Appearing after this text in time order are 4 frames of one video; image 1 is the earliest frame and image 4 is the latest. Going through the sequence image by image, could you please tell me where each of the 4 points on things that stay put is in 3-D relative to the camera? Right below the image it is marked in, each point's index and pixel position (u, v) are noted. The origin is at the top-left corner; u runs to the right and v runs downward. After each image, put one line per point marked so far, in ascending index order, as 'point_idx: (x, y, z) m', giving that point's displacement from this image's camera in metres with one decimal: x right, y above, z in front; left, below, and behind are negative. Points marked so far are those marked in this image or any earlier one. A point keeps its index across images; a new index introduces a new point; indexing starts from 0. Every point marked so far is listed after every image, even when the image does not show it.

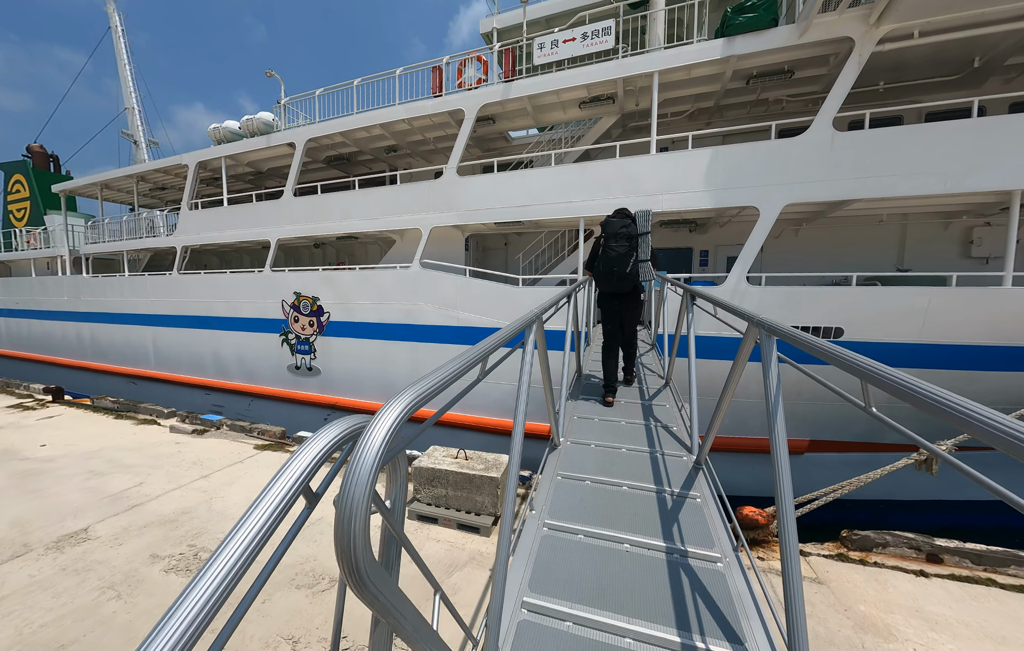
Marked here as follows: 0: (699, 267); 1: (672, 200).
0: (+3.5, +1.1, +6.8) m
1: (+2.2, +1.7, +5.0) m
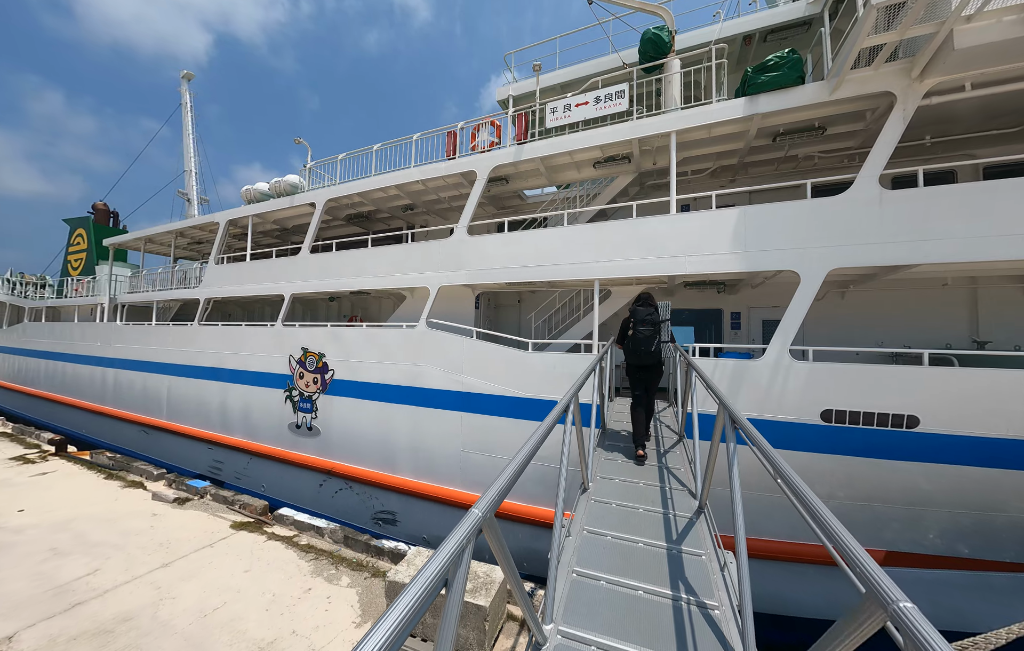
0: (+3.6, -0.1, +6.1) m
1: (+2.3, +0.8, +4.5) m
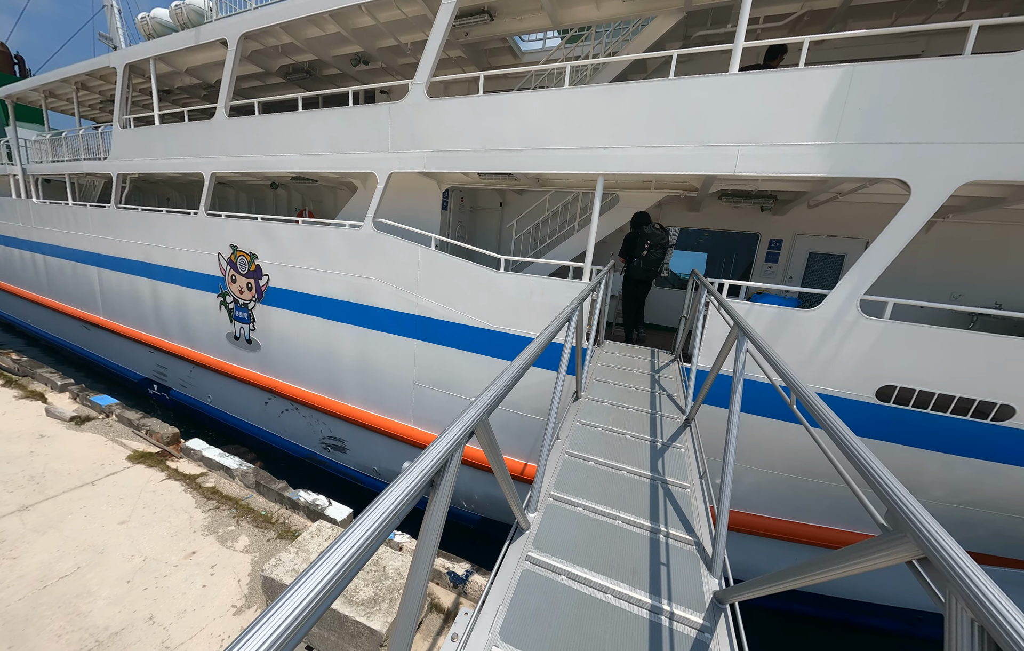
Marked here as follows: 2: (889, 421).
0: (+3.3, +0.8, +4.8) m
1: (+2.0, +1.4, +3.0) m
2: (+3.1, -0.8, +3.0) m
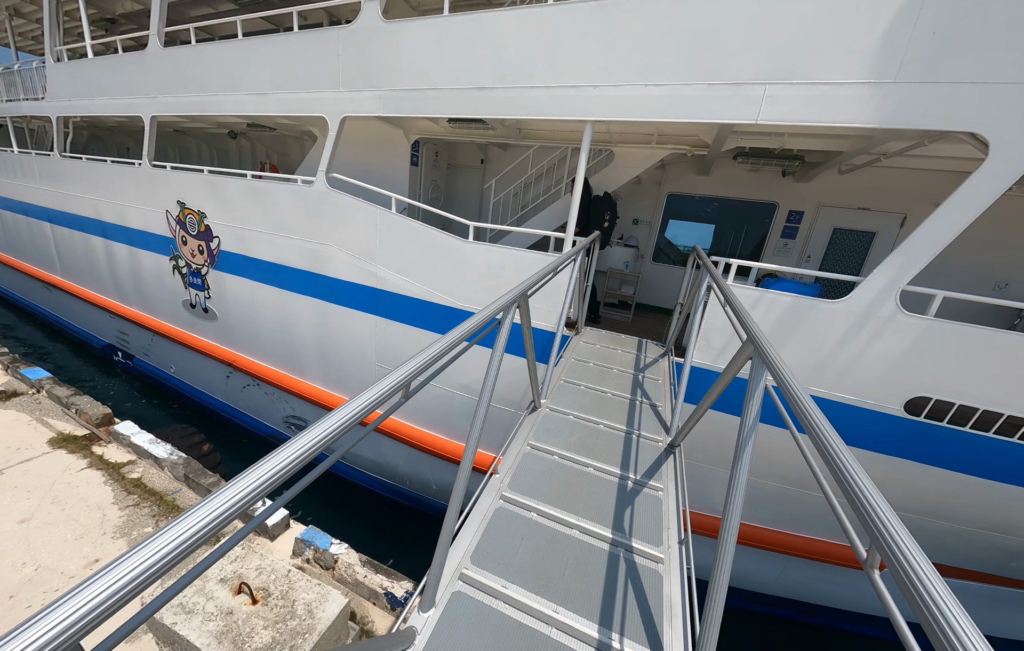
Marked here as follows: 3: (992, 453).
0: (+3.0, +1.0, +4.2) m
1: (+1.7, +1.4, +2.4) m
2: (+2.8, -0.8, +2.5) m
3: (+3.1, -0.8, +2.4) m
